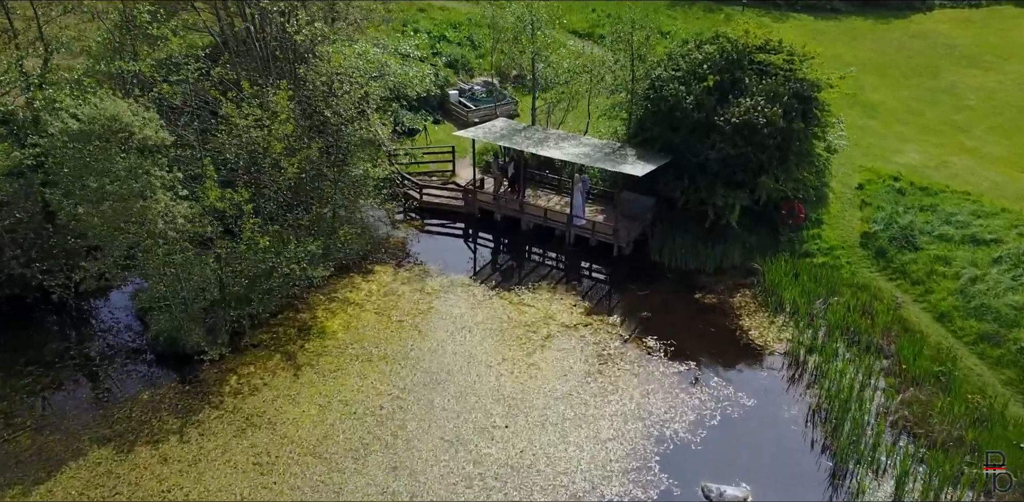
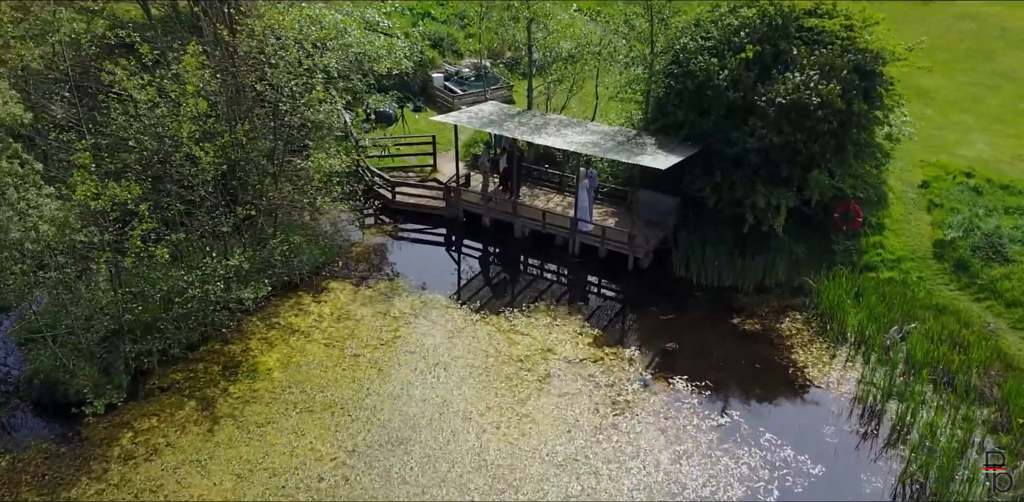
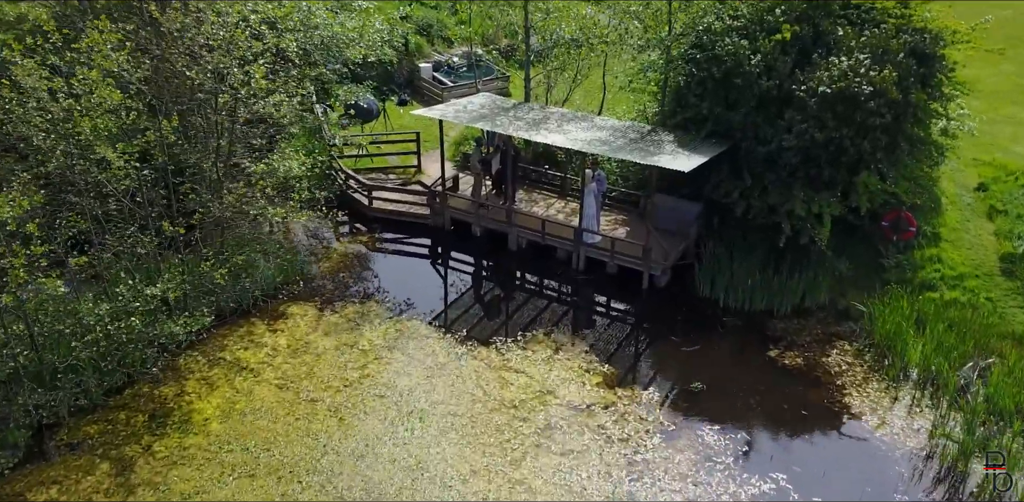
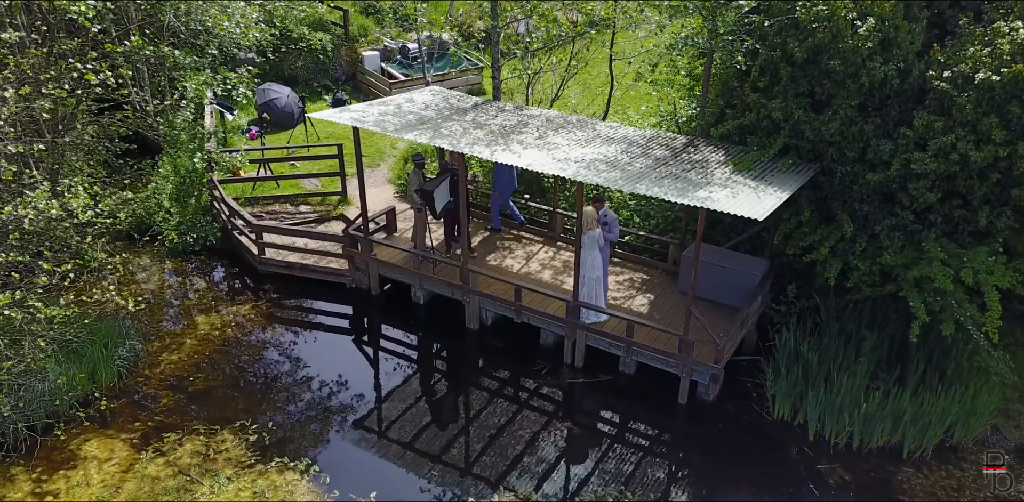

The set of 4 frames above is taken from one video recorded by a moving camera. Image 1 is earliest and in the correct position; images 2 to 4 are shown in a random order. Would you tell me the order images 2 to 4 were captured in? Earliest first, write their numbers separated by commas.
2, 3, 4
